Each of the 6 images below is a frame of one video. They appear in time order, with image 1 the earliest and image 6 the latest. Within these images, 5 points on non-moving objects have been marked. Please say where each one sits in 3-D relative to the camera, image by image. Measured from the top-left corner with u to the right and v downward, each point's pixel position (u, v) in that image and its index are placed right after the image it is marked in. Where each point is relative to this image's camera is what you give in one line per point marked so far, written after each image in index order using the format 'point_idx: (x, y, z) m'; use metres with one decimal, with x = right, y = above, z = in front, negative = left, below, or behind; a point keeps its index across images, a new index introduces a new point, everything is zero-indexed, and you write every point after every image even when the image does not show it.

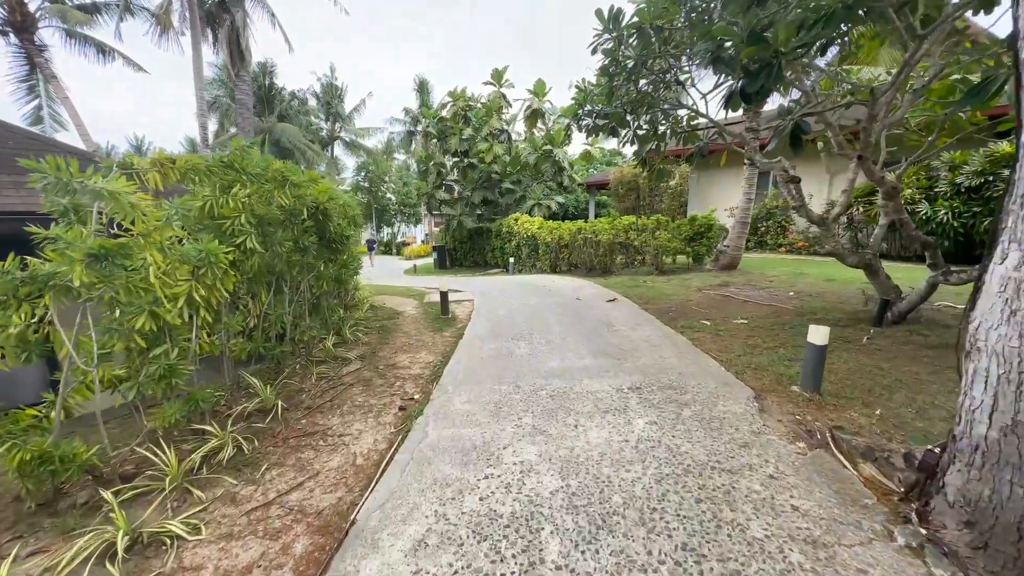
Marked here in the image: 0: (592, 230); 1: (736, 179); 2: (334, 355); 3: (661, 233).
0: (+2.0, +1.4, +10.0) m
1: (+7.5, +3.5, +13.2) m
2: (-2.0, -0.8, +4.5) m
3: (+3.5, +1.3, +9.4) m
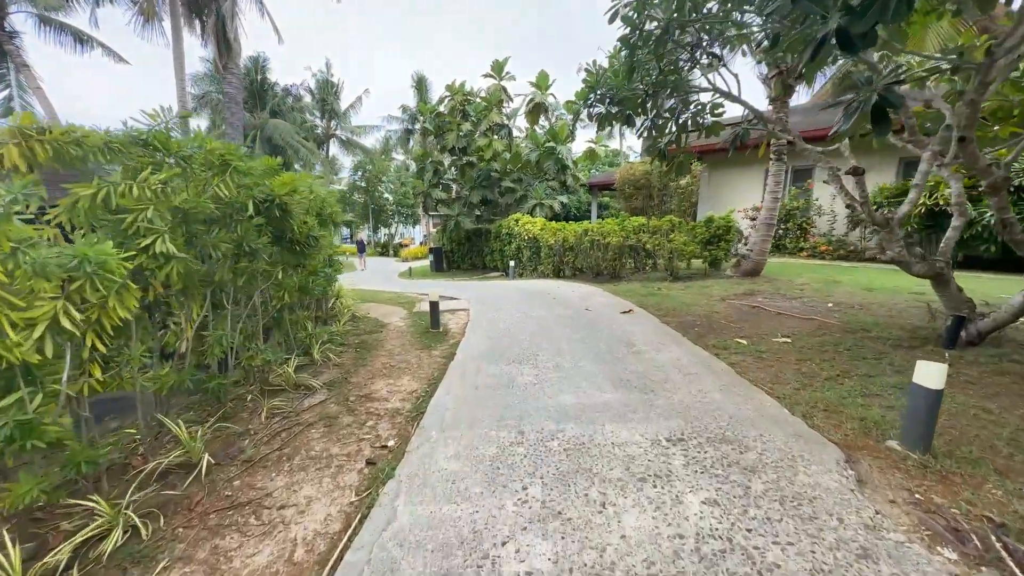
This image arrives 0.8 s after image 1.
0: (+2.0, +1.3, +9.2) m
1: (+7.5, +3.3, +12.4) m
2: (-2.0, -0.9, +3.7) m
3: (+3.5, +1.1, +8.7) m
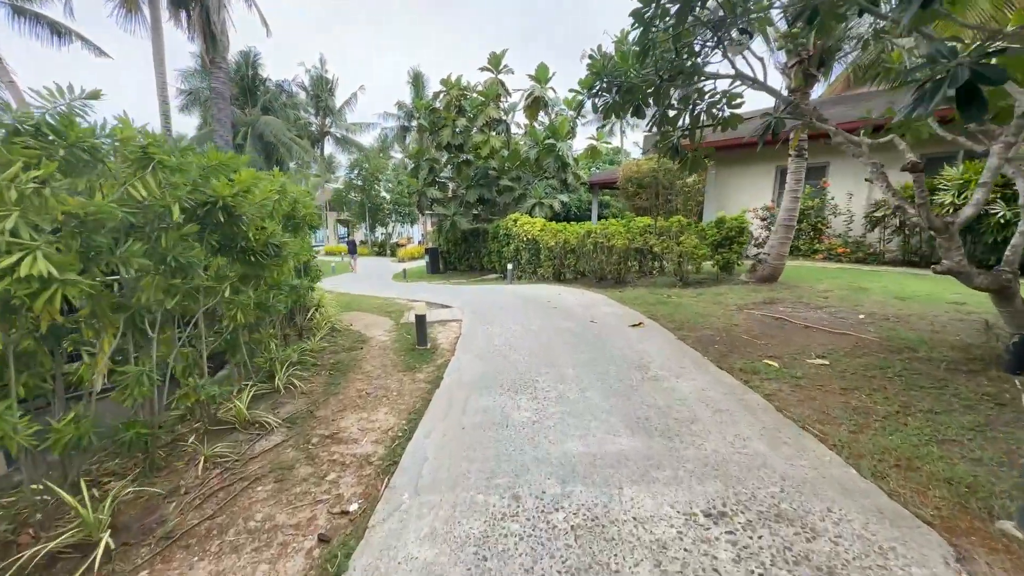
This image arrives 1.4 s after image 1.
0: (+2.0, +1.2, +8.6) m
1: (+7.4, +3.2, +11.8) m
2: (-2.0, -1.0, +3.1) m
3: (+3.5, +1.0, +8.1) m
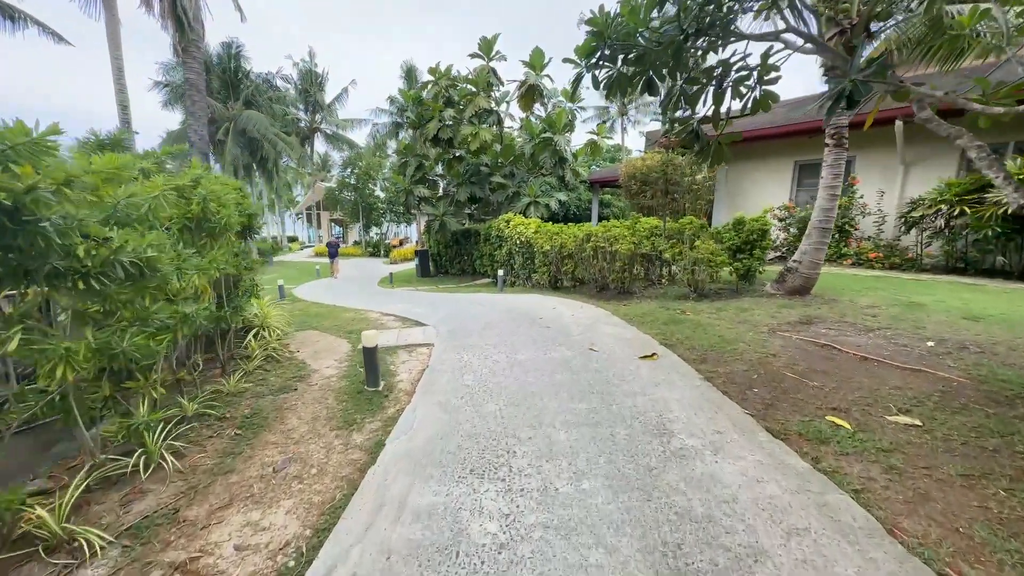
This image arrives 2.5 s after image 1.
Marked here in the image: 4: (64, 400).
0: (+1.7, +0.9, +7.5) m
1: (+7.2, +3.0, +10.7) m
2: (-2.2, -1.2, +2.0) m
3: (+3.3, +0.8, +7.0) m
4: (-2.6, -0.6, +2.3) m
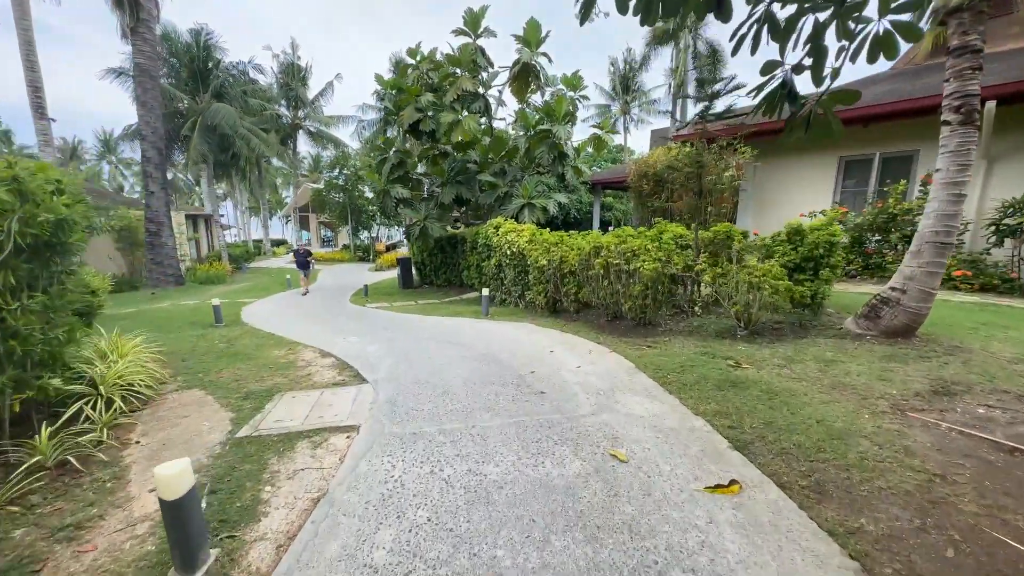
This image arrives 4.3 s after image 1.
0: (+1.5, +0.5, +5.7) m
1: (+7.0, +2.6, +8.9) m
2: (-2.5, -1.6, +0.2) m
3: (+3.0, +0.4, +5.2) m
4: (-2.8, -1.0, +0.4) m
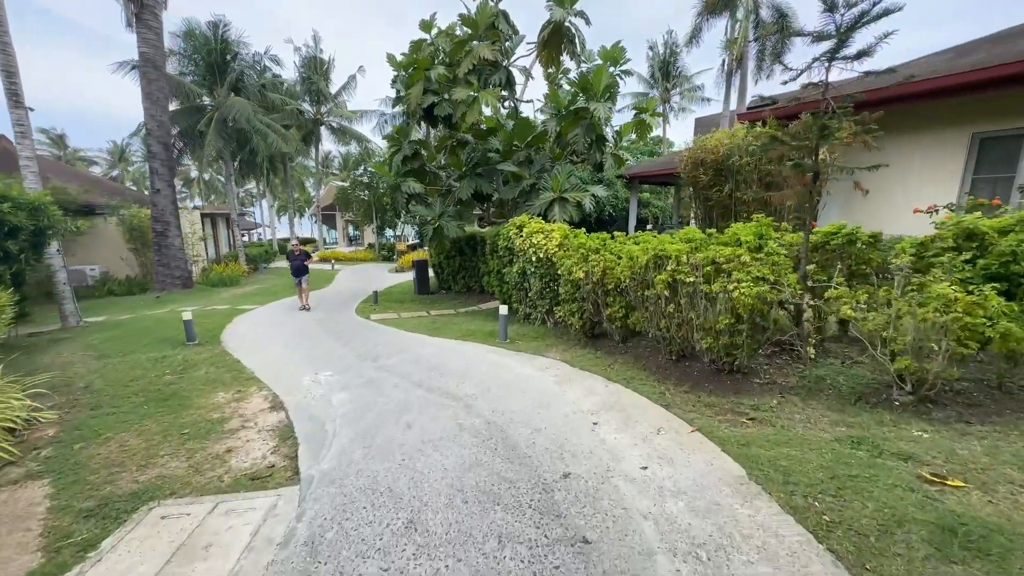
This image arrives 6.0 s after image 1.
0: (+1.8, +0.2, +4.0) m
1: (+7.5, +2.2, +6.8) m
2: (-2.6, -1.9, -1.3) m
3: (+3.2, +0.1, +3.3) m
4: (-2.9, -1.3, -1.0) m
